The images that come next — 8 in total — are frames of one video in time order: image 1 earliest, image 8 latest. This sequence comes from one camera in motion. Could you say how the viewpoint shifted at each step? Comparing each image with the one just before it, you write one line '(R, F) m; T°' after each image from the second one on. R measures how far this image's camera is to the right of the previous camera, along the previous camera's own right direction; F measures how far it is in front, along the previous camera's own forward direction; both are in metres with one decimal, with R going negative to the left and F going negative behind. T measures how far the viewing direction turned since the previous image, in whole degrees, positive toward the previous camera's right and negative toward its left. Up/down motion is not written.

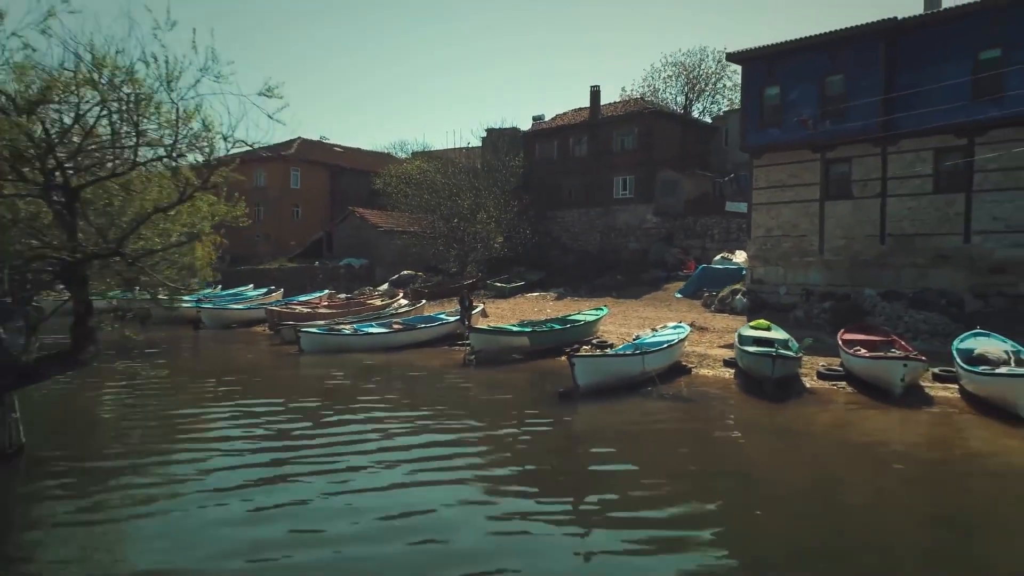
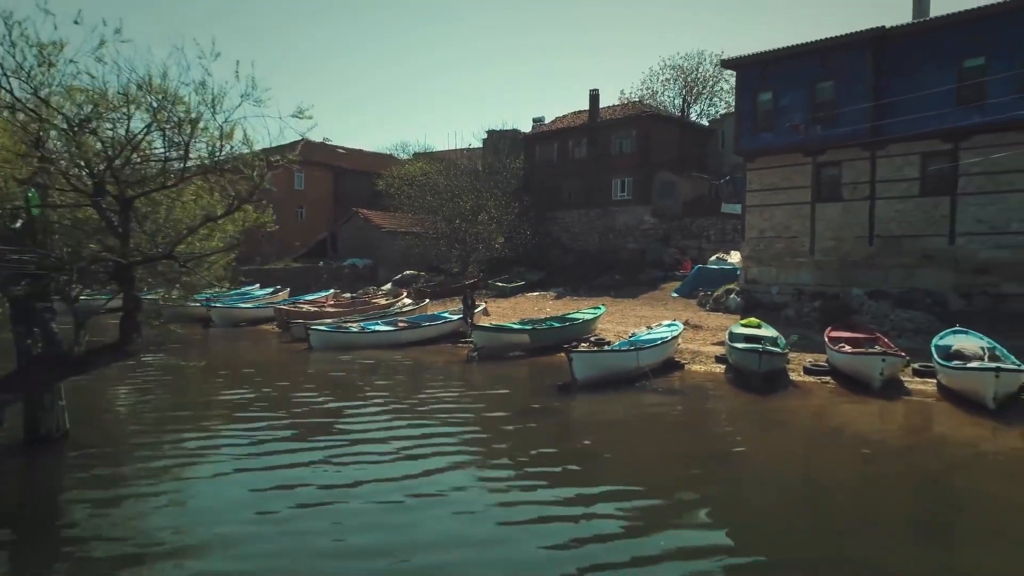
(0.0, -0.8) m; 0°
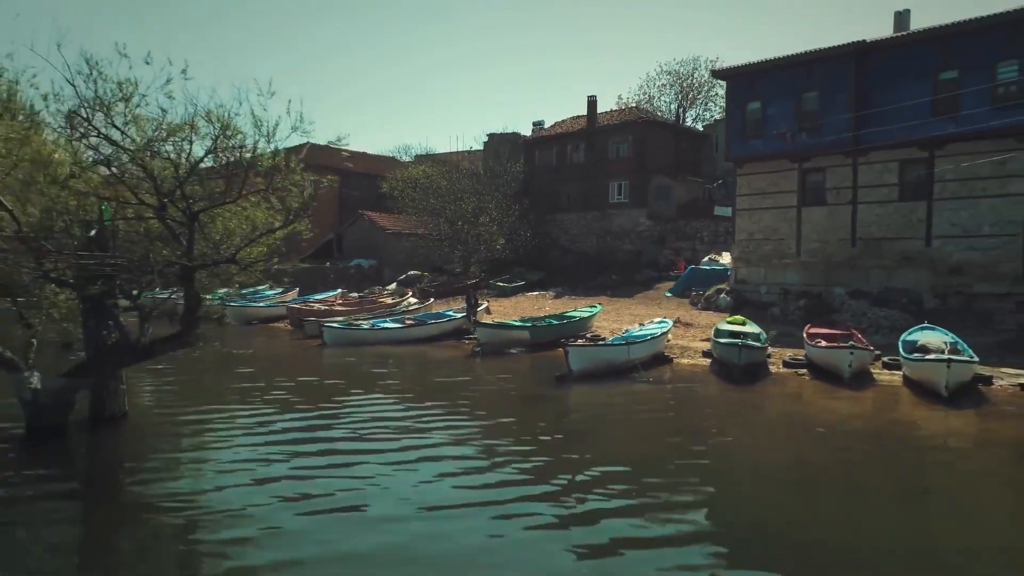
(0.0, -1.4) m; 0°
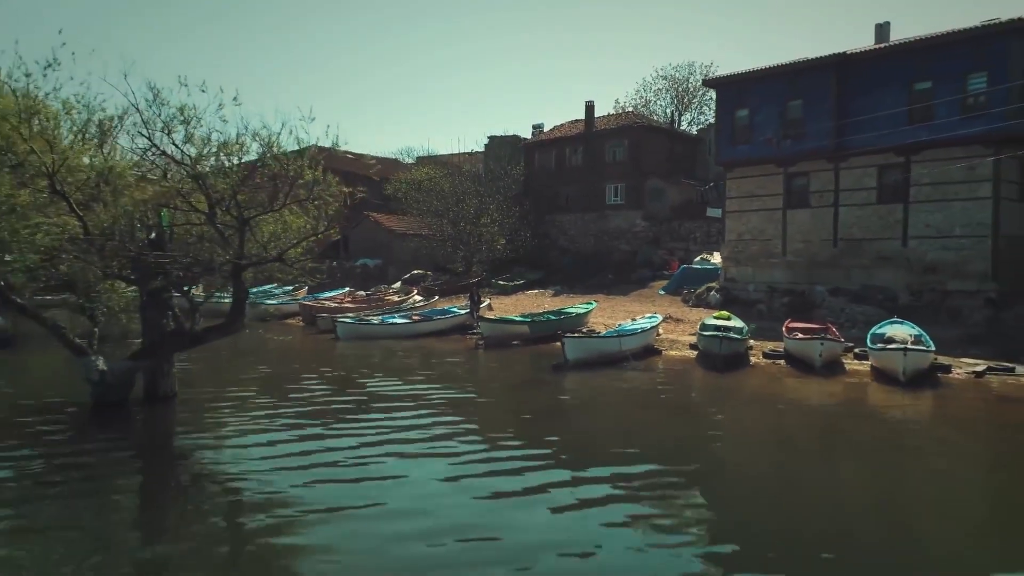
(0.0, -1.6) m; 0°
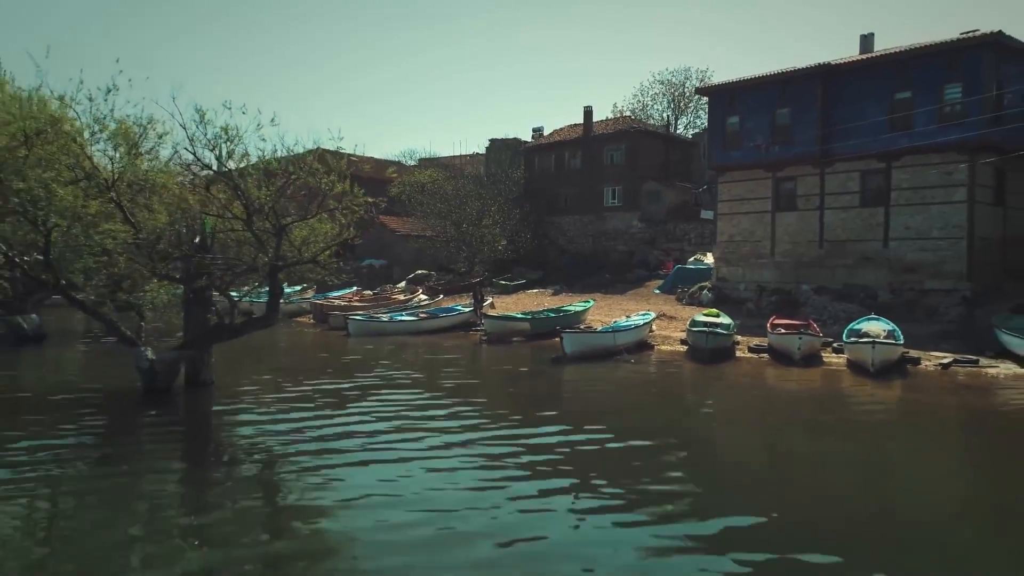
(-0.1, -1.4) m; 0°
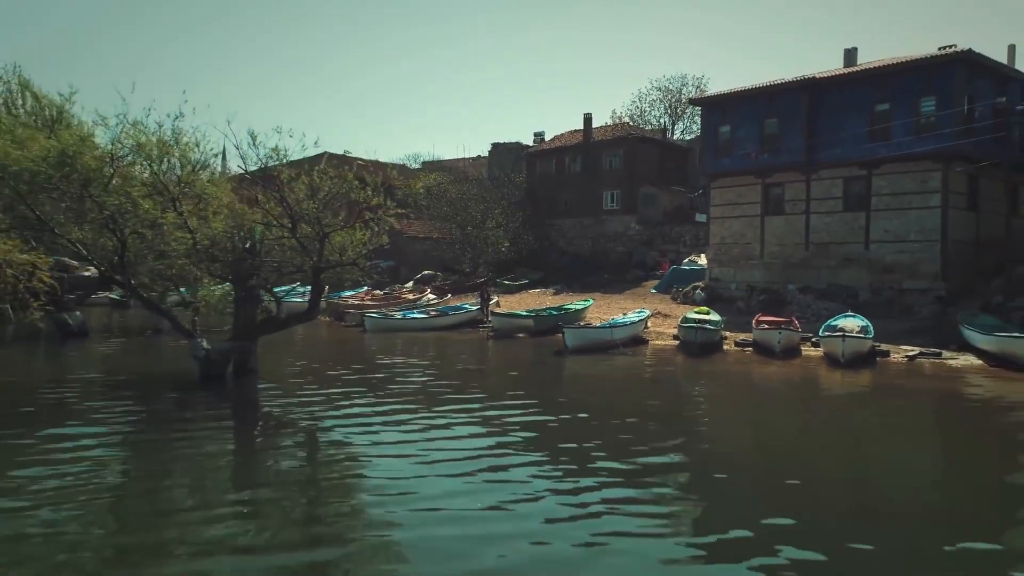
(-0.2, -1.9) m; 0°
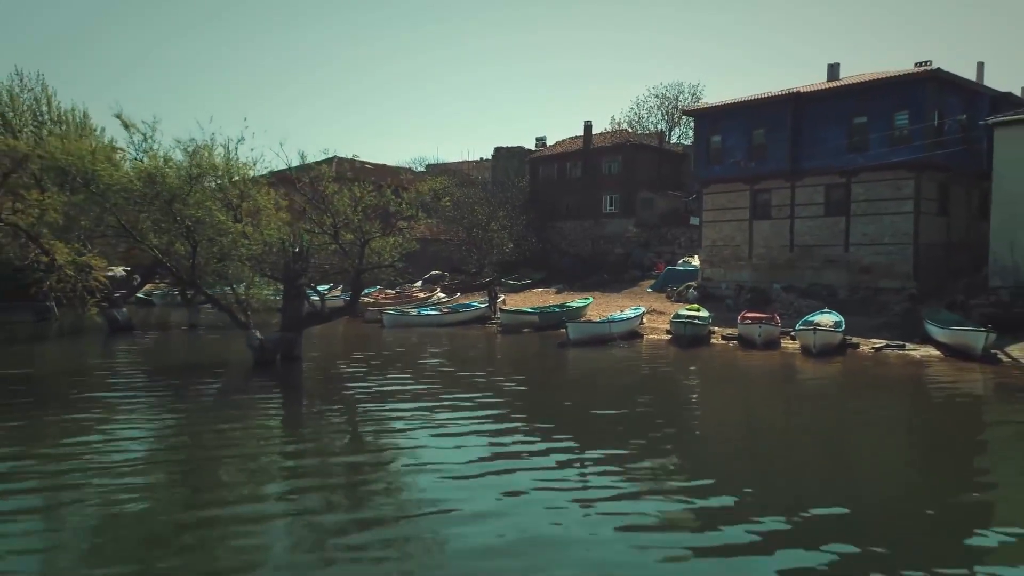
(-0.3, -2.4) m; 0°
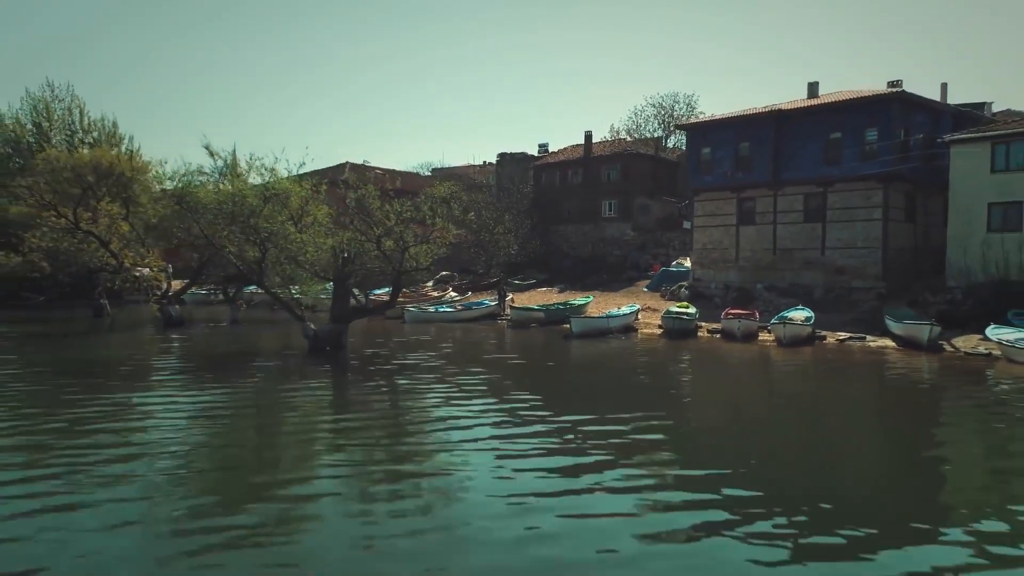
(-0.4, -3.3) m; 0°
